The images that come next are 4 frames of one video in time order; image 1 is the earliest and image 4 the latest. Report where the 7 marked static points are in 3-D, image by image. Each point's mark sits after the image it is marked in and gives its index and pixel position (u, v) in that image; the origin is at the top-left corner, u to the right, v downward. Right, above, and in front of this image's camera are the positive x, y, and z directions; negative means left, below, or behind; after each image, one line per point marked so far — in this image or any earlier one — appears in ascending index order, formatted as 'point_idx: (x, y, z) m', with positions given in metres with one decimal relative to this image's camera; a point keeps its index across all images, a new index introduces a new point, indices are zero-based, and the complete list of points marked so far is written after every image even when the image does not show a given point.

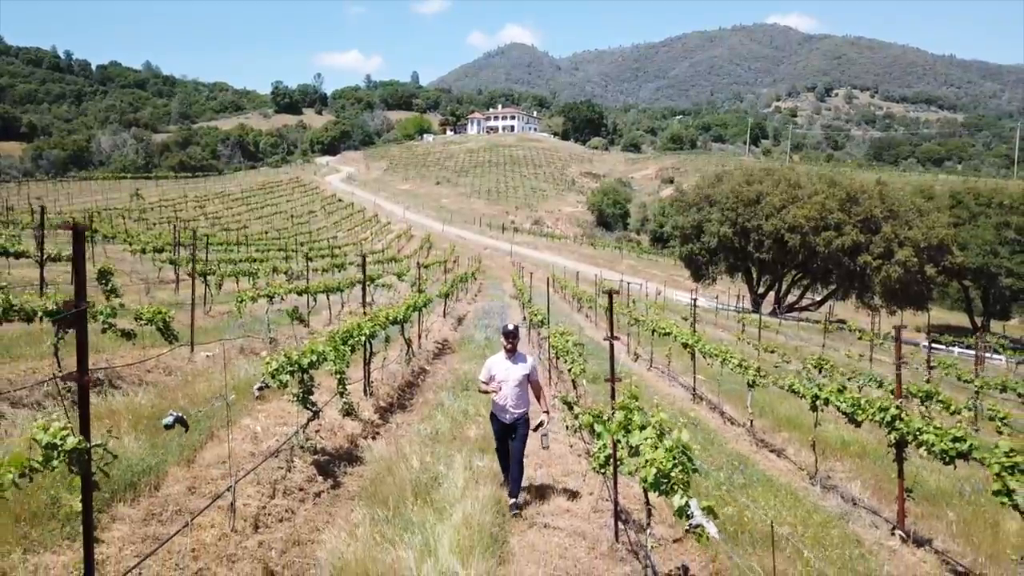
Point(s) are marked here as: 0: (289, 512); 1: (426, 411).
0: (-2.2, -2.2, +6.0) m
1: (-1.4, -2.0, +10.0) m
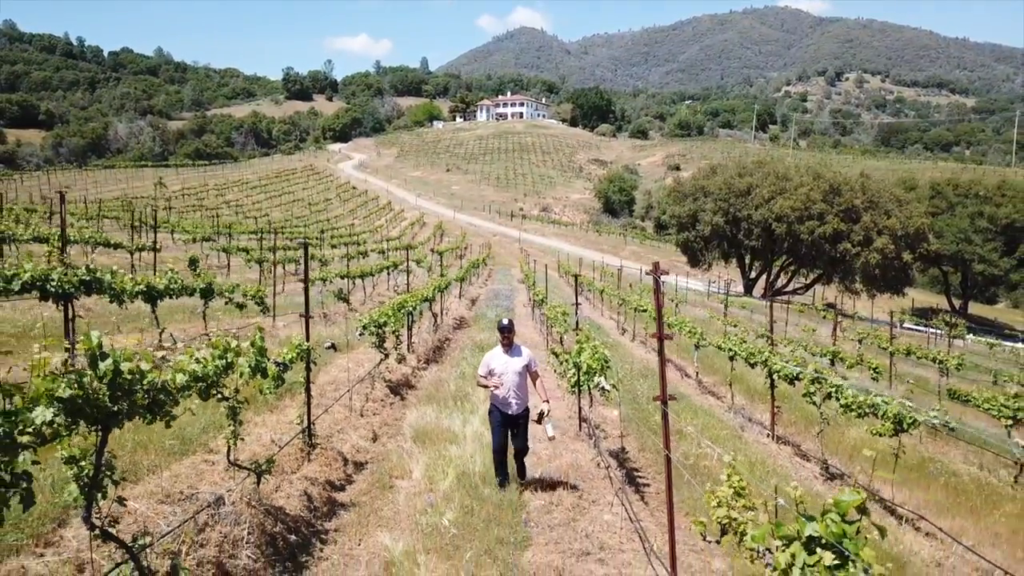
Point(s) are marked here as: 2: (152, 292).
0: (-2.2, -2.0, +9.9) m
1: (-1.3, -1.7, +13.9) m
2: (-6.3, -0.1, +10.6) m
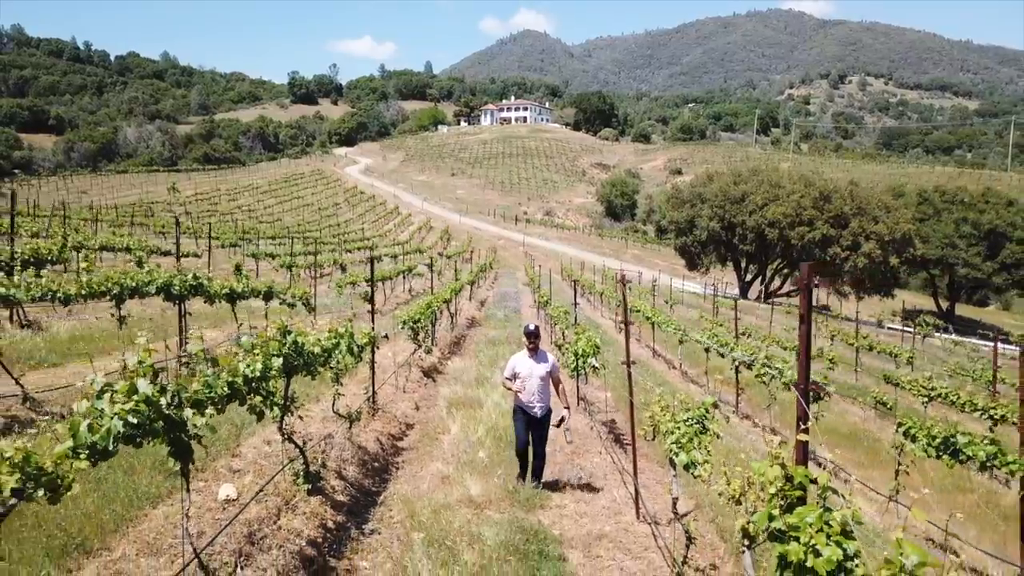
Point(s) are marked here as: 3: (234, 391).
0: (-1.9, -2.0, +12.4) m
1: (-1.1, -1.8, +16.4) m
2: (-6.0, -0.1, +13.1) m
3: (-2.4, -0.9, +5.2) m
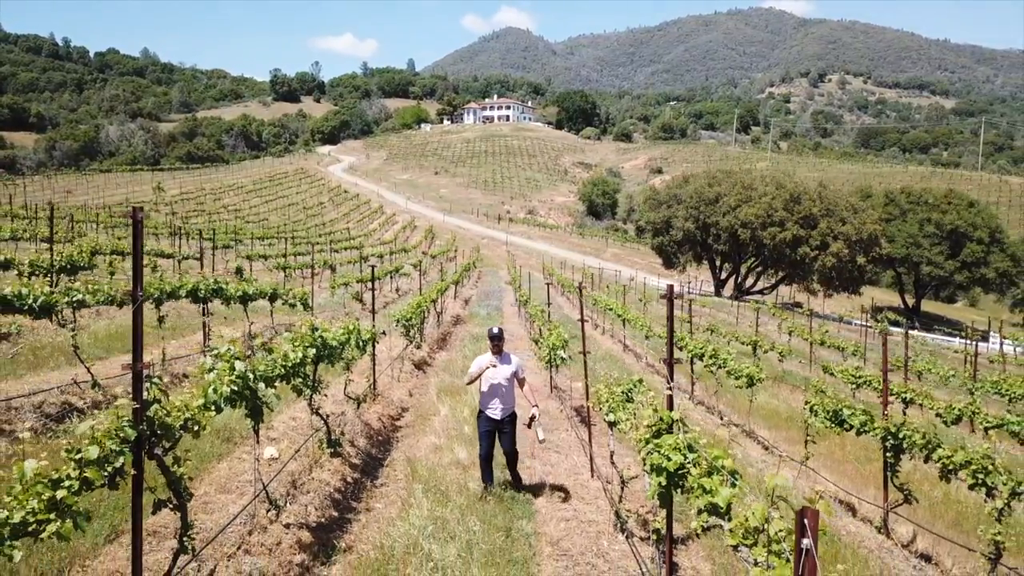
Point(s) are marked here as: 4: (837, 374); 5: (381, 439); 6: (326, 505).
0: (-2.4, -2.1, +14.1) m
1: (-1.6, -1.8, +18.1) m
2: (-6.5, -0.2, +14.8) m
3: (-2.6, -1.0, +6.9) m
4: (+9.3, -2.5, +17.3) m
5: (-2.1, -2.4, +9.7) m
6: (-2.1, -2.4, +6.8) m
